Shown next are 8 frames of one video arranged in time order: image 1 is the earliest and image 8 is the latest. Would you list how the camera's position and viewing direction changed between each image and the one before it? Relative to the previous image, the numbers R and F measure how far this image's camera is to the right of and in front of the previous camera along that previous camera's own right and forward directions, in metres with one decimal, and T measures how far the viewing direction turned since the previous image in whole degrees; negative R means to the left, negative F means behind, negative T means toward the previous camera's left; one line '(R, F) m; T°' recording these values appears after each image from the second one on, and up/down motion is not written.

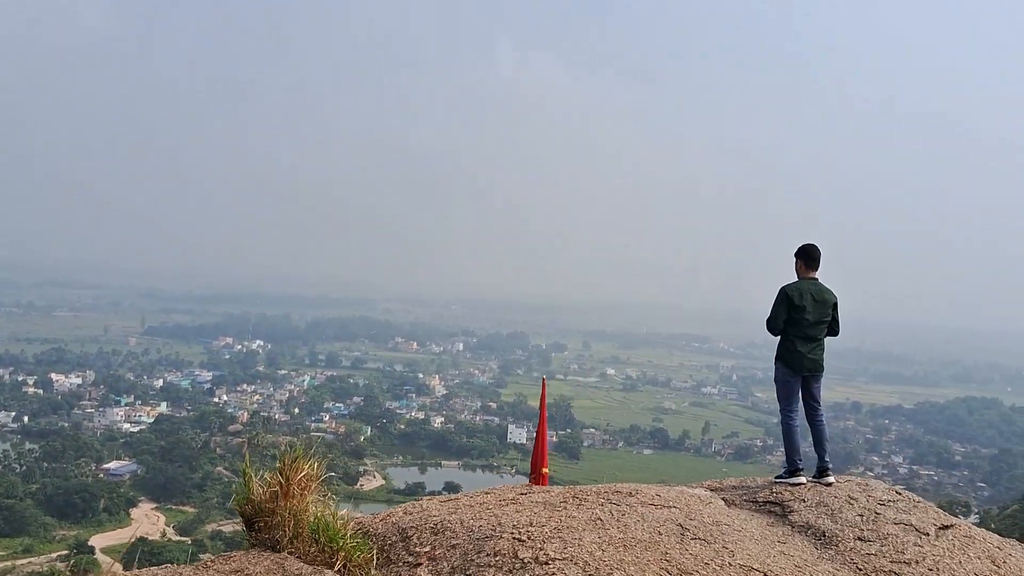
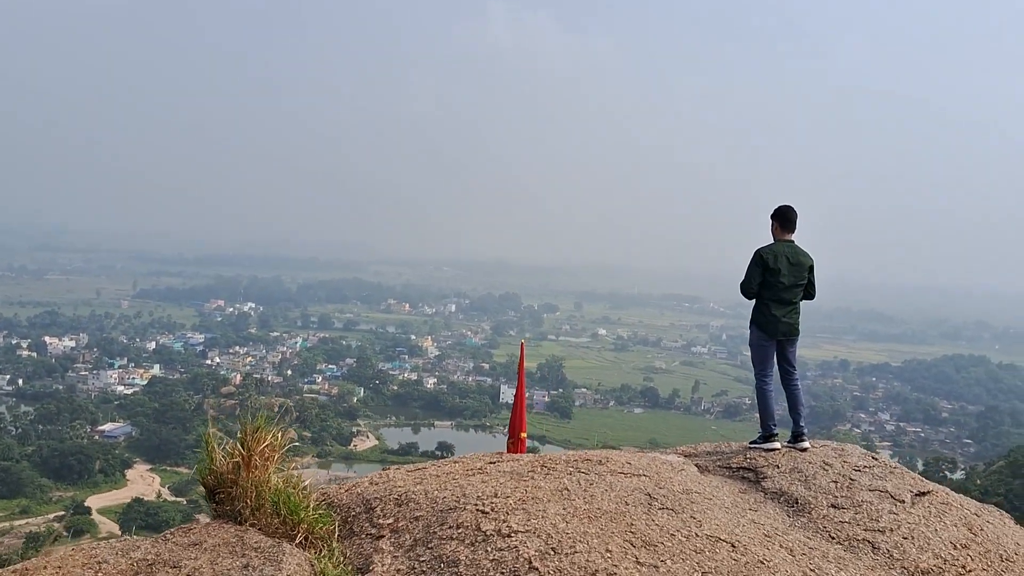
(+0.2, +0.2) m; +1°
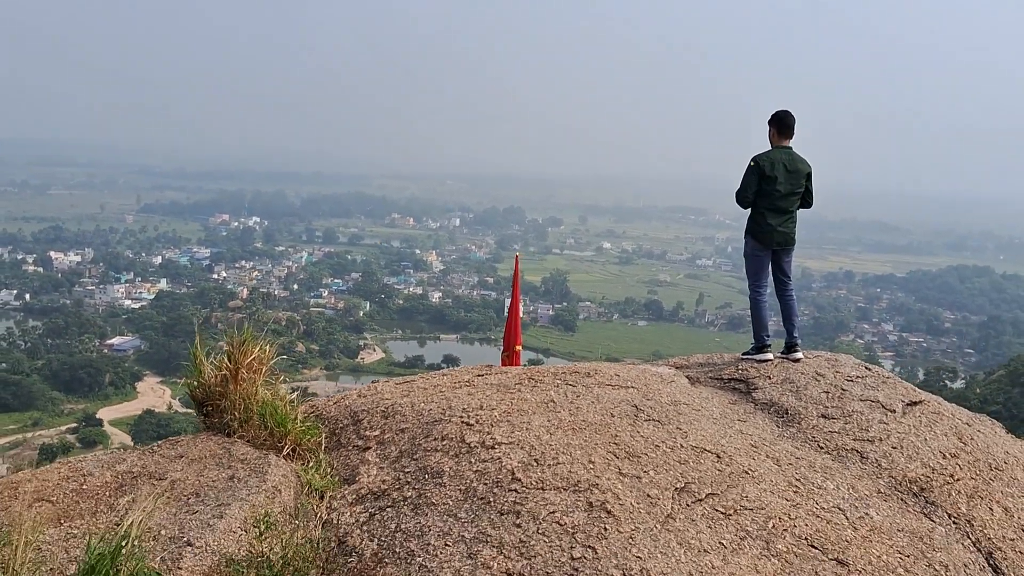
(+0.2, +0.2) m; 0°
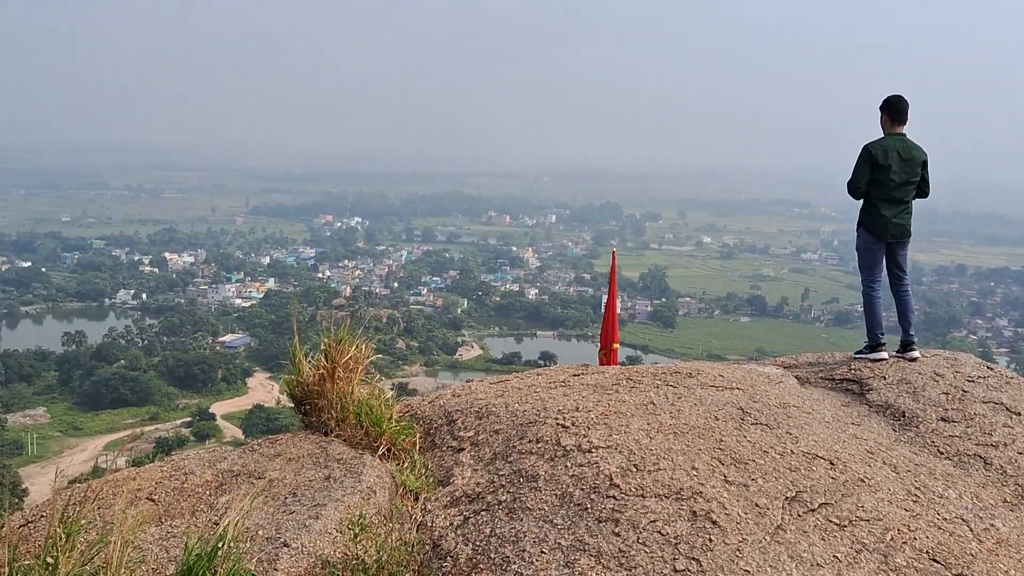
(0.0, +0.2) m; -7°
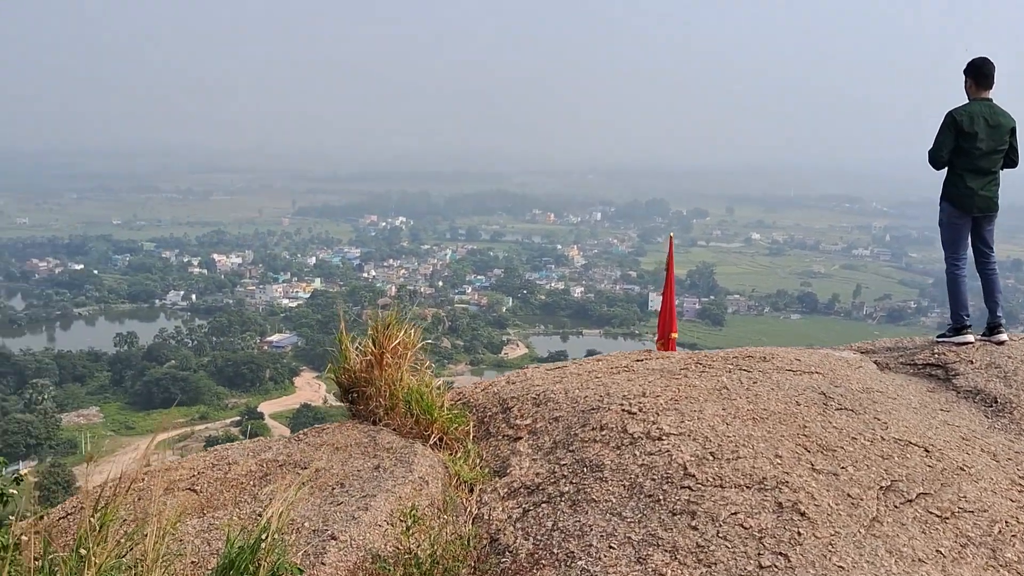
(-0.1, +0.5) m; -3°
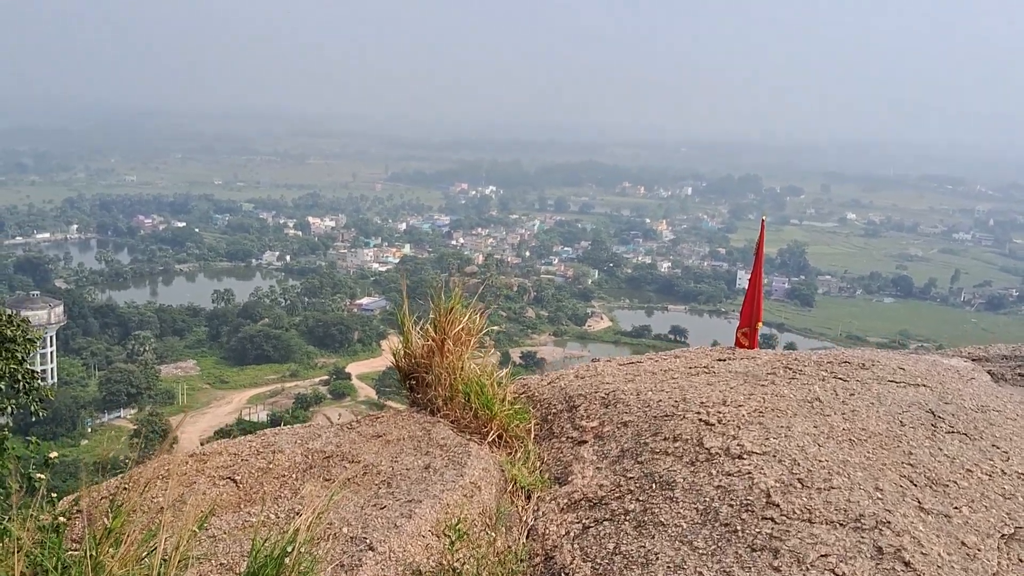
(+0.1, +0.6) m; -6°
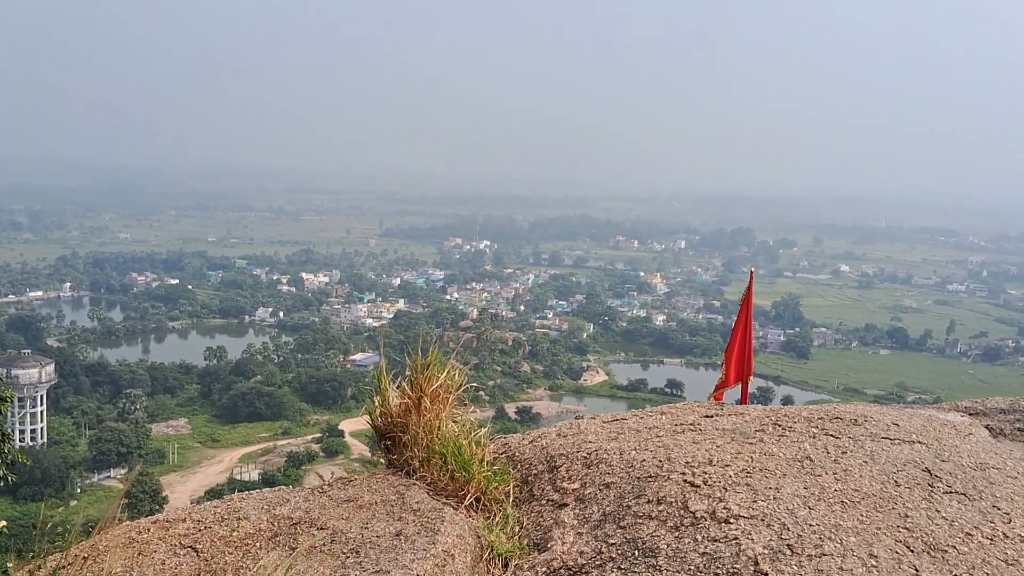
(+0.1, +0.2) m; 0°
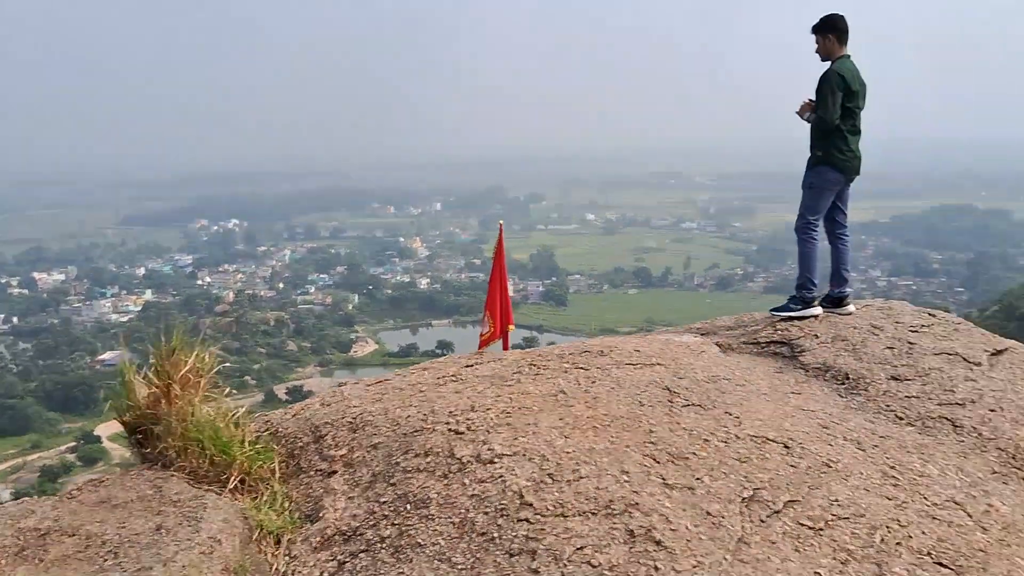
(+0.1, 0.0) m; +16°
